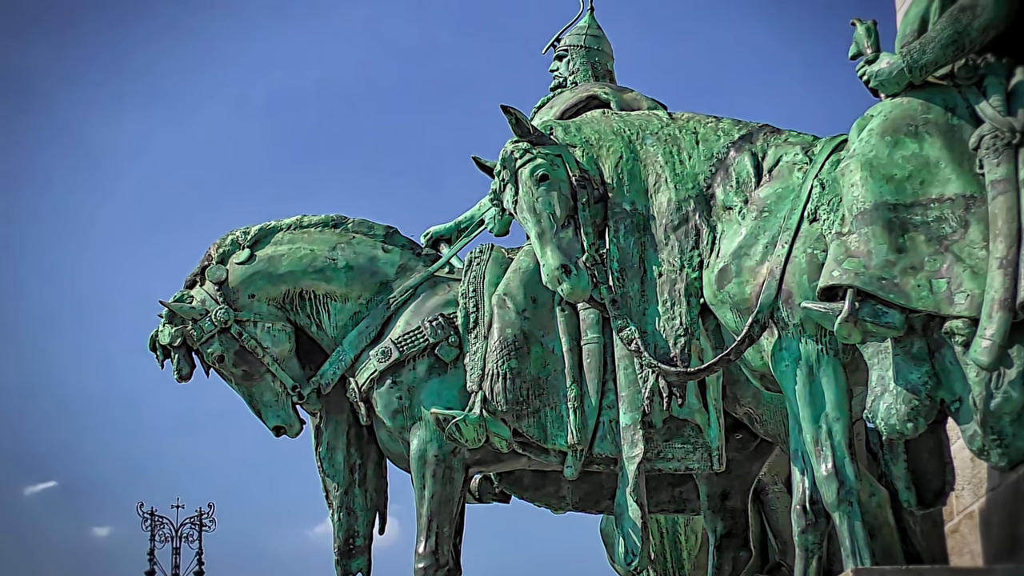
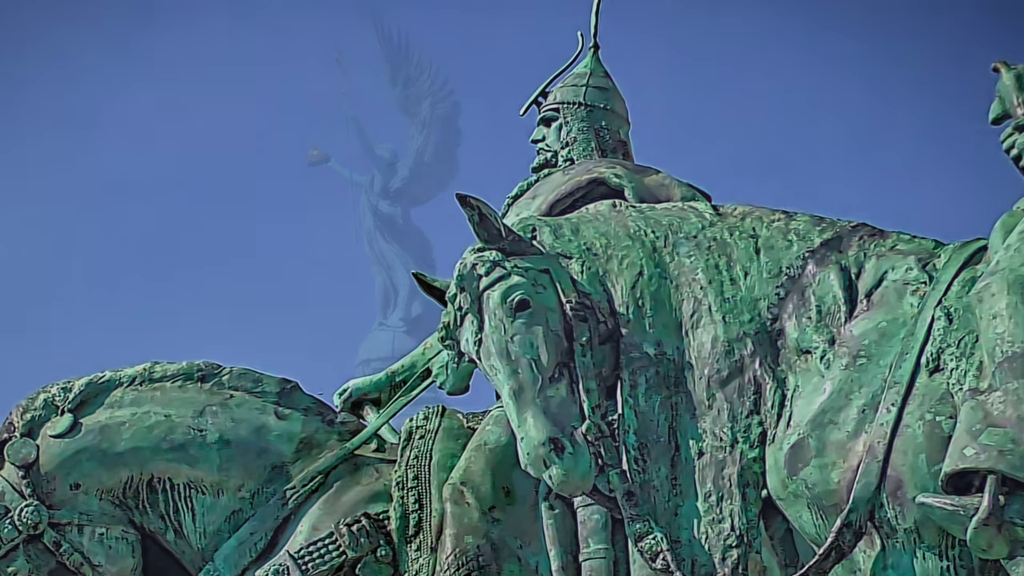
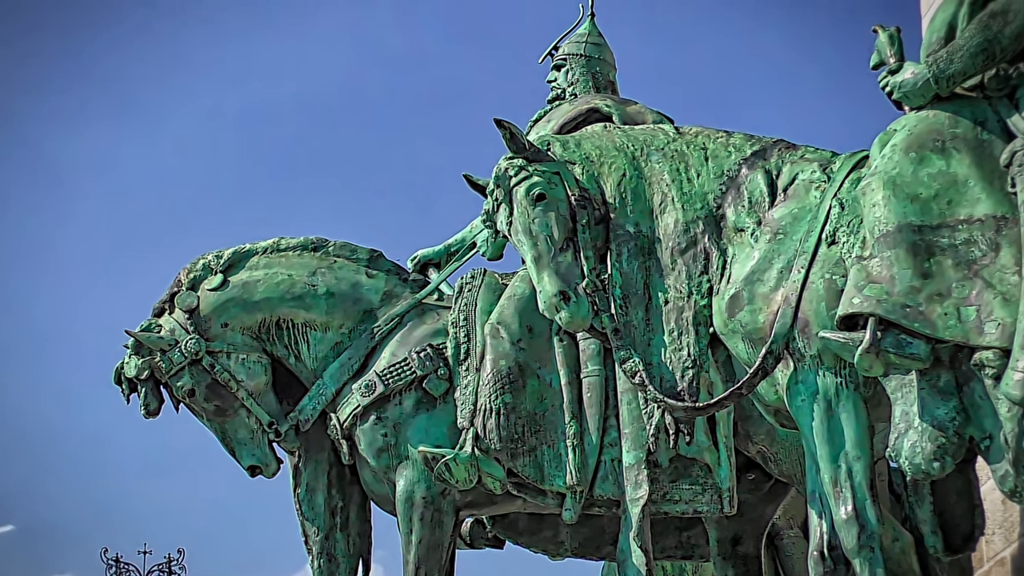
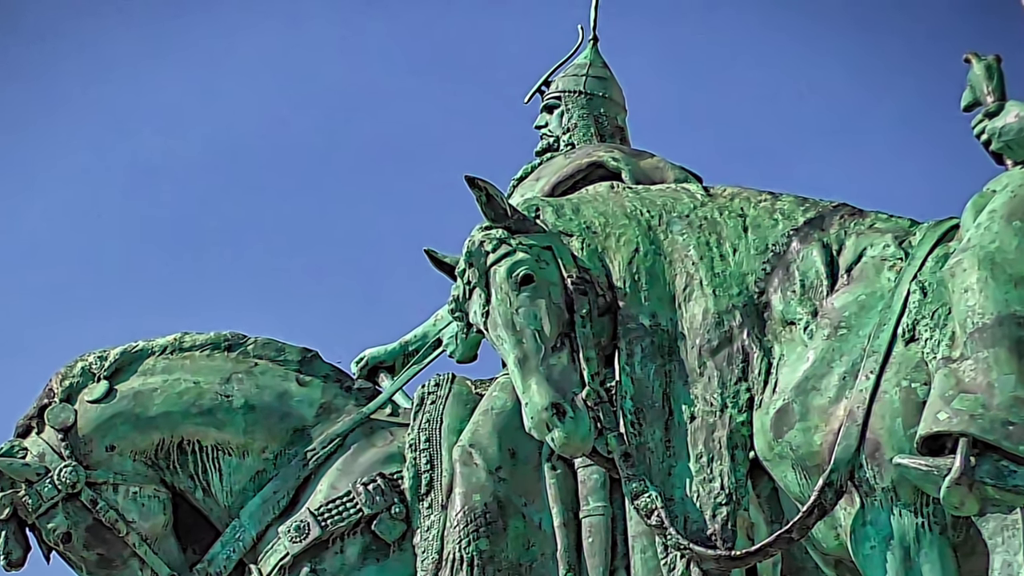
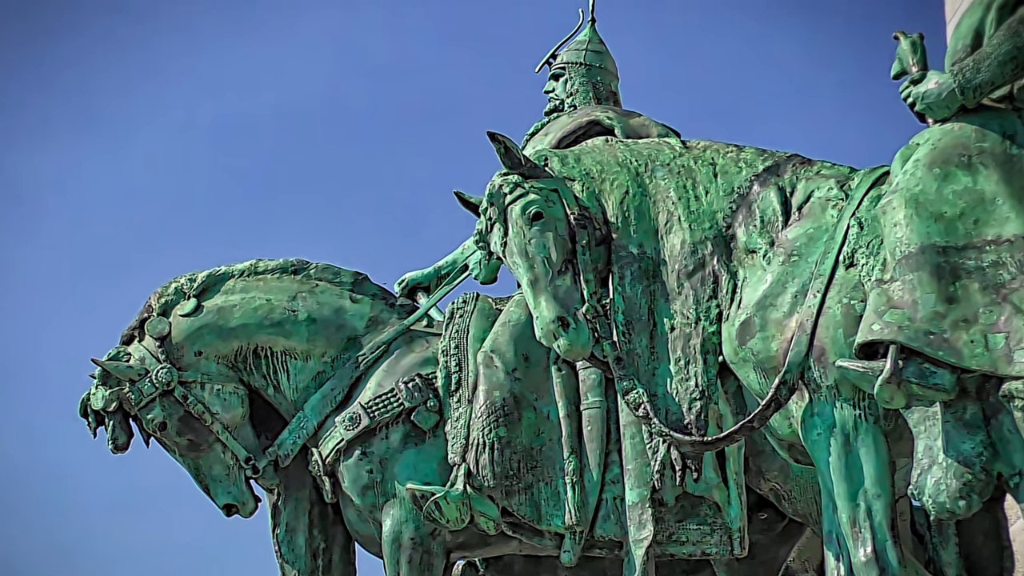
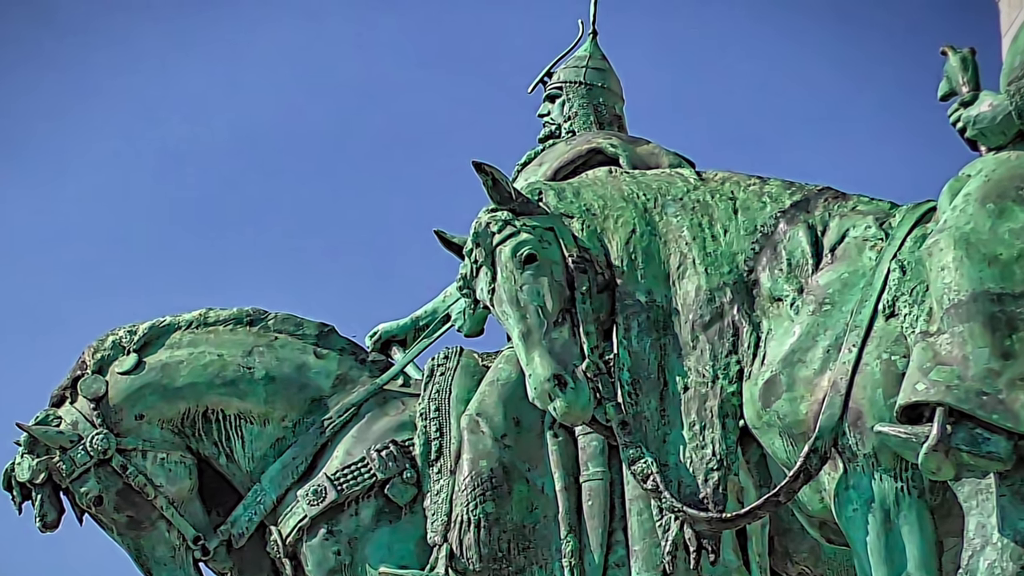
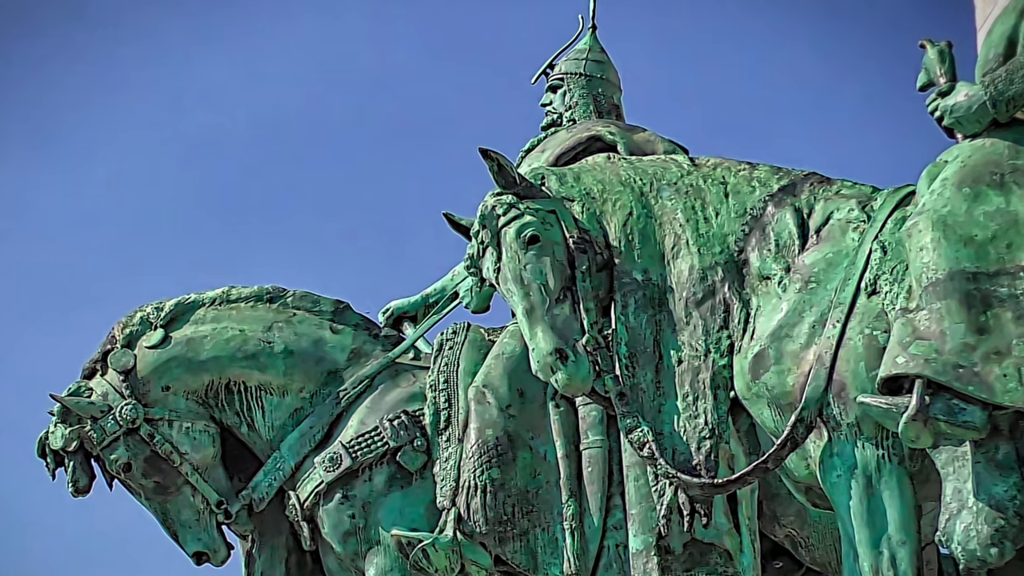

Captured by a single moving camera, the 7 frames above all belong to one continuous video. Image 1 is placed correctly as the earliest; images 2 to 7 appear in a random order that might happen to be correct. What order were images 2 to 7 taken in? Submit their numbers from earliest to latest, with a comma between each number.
3, 5, 7, 6, 4, 2
